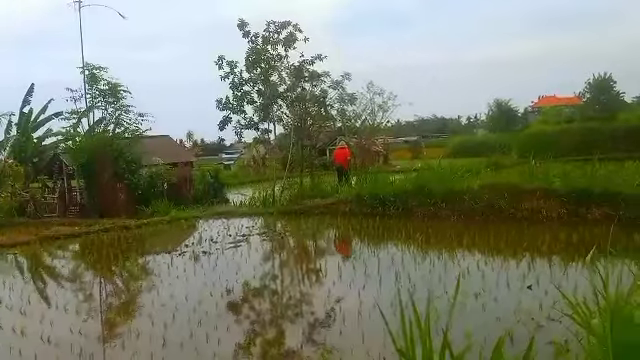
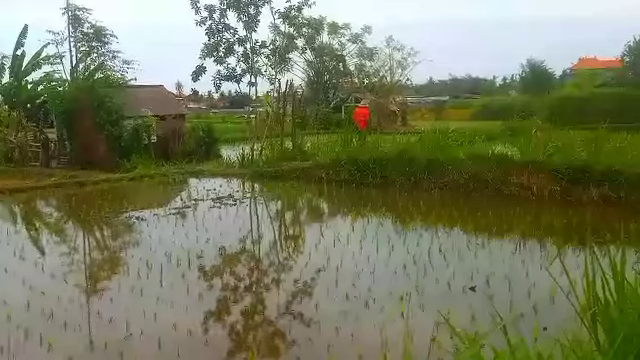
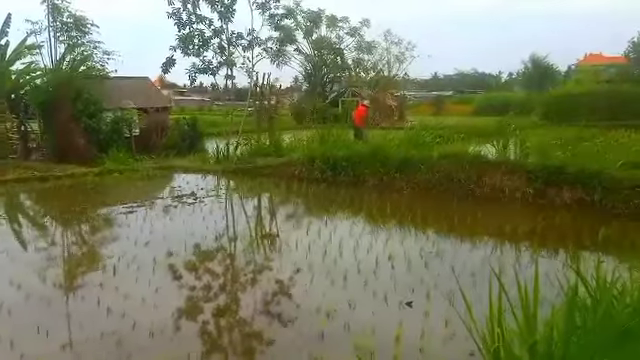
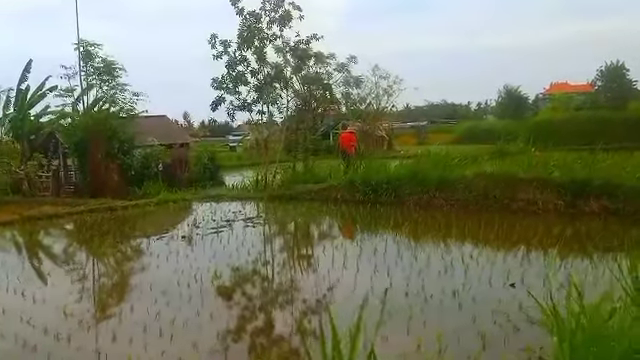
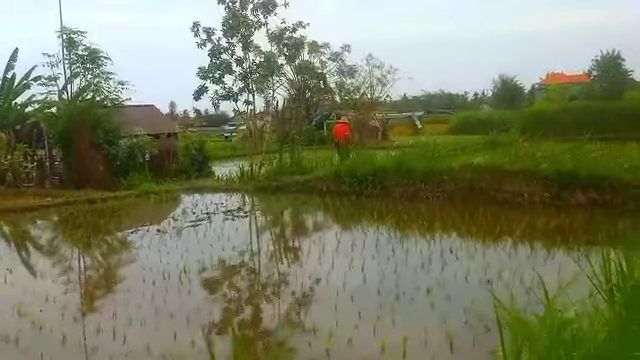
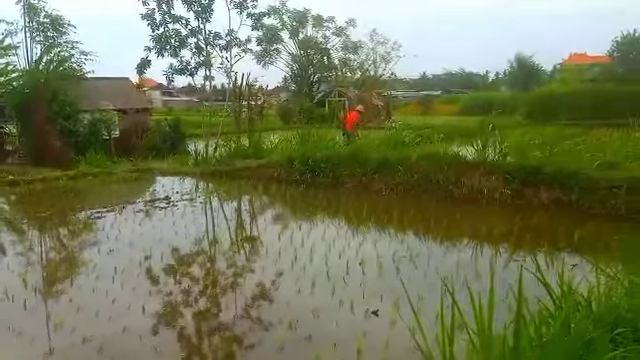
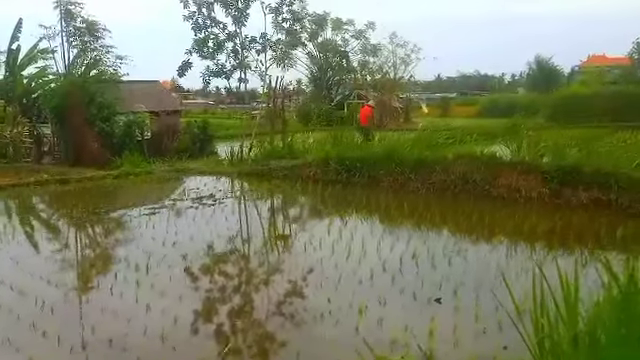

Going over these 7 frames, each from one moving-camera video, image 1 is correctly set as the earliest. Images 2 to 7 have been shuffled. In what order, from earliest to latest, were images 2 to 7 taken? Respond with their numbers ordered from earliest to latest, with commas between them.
4, 5, 2, 7, 3, 6
